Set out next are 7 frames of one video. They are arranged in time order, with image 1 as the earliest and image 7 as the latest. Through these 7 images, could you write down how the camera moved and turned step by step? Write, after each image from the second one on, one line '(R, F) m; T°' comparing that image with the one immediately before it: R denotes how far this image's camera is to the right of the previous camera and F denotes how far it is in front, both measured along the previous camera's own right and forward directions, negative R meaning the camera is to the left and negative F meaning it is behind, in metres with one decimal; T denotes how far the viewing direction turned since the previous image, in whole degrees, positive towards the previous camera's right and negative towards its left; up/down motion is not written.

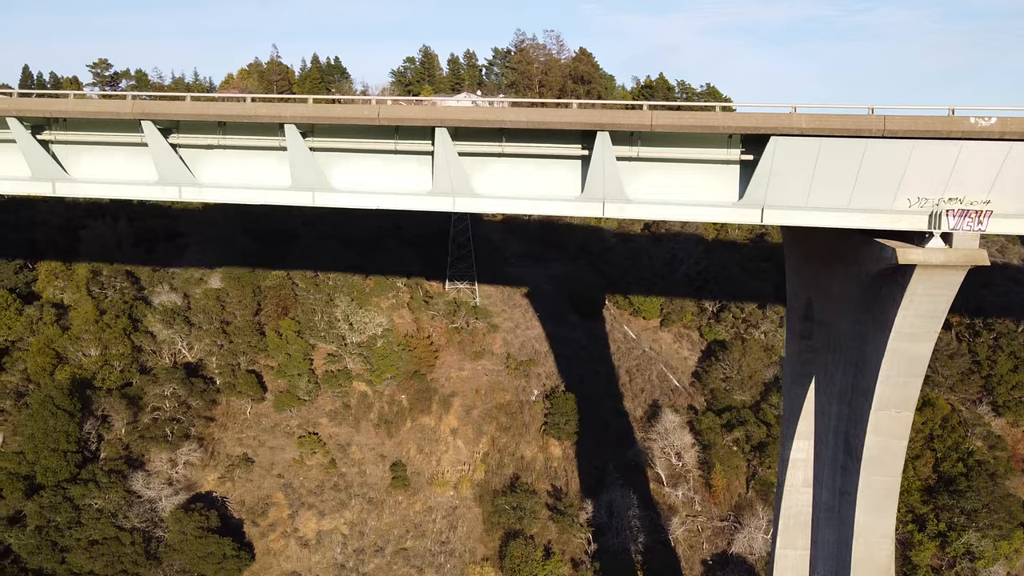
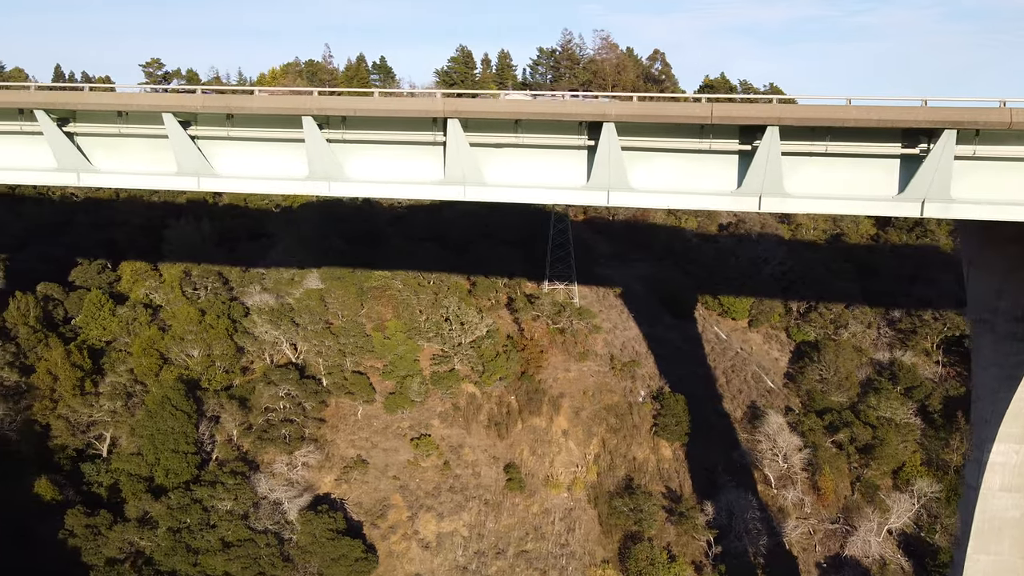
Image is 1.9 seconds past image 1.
(-2.7, +0.1) m; 0°
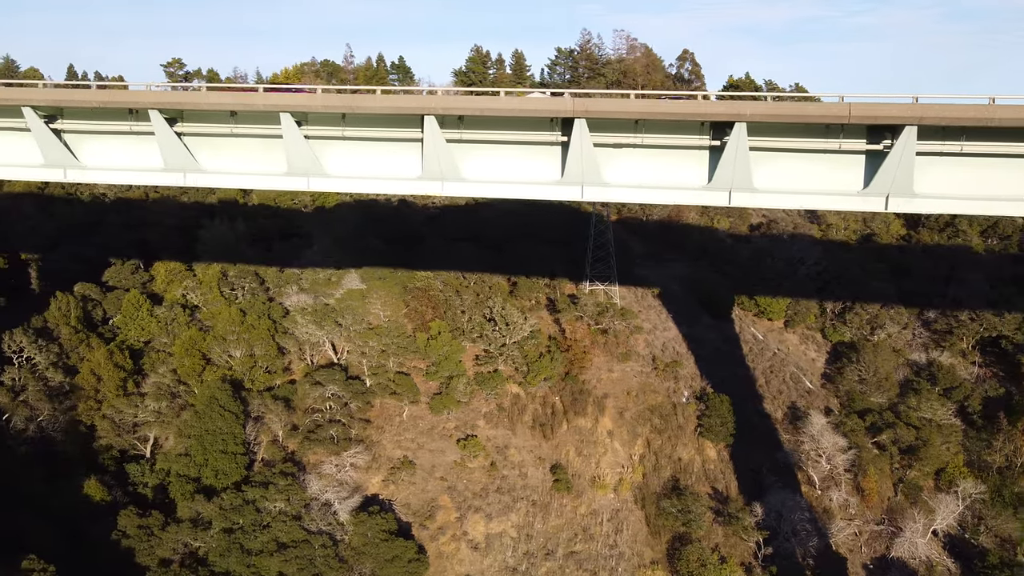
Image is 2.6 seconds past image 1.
(-1.1, +0.1) m; 0°
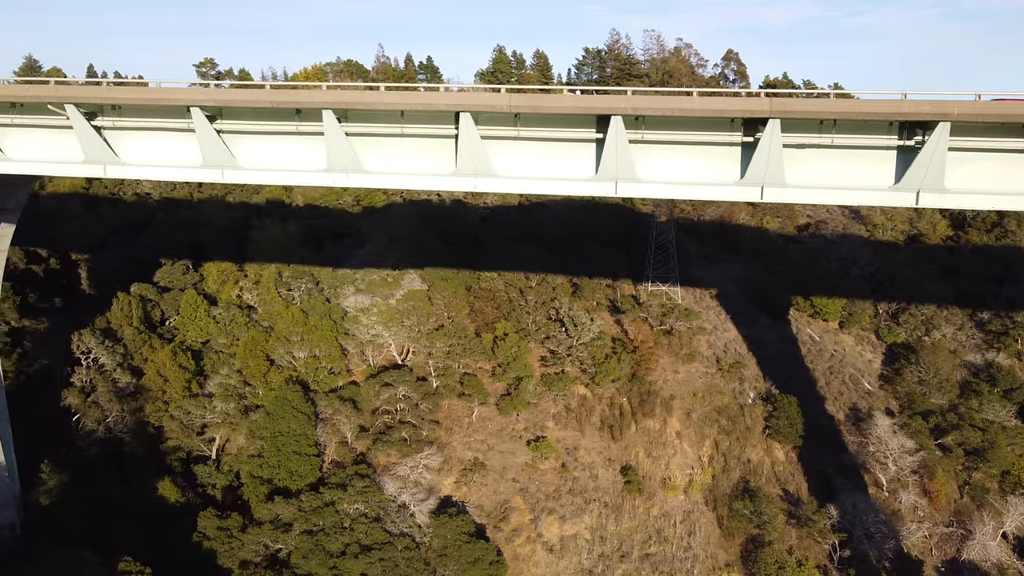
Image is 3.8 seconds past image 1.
(-1.6, +0.1) m; 0°
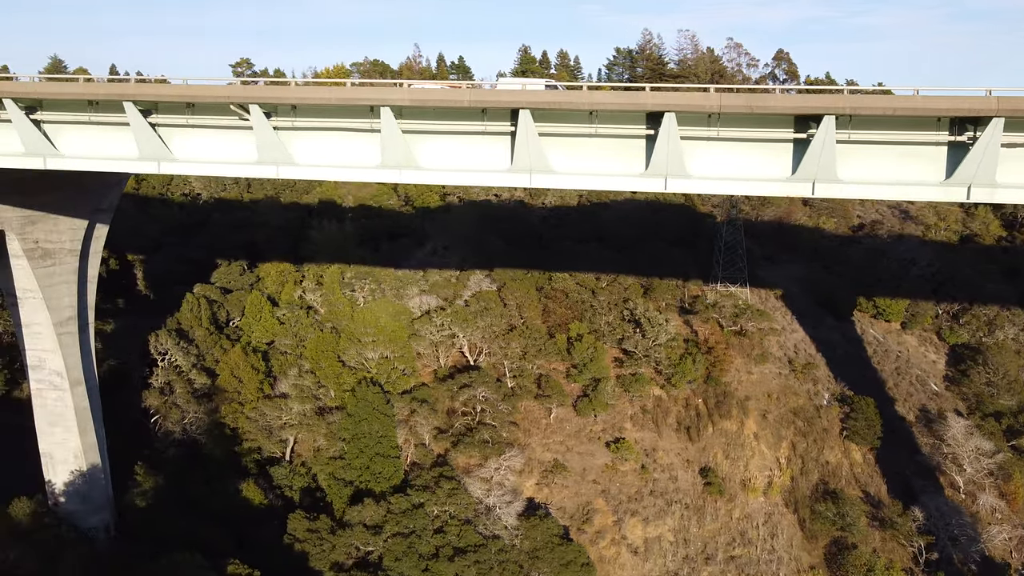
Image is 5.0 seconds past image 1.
(-1.8, +0.1) m; 0°
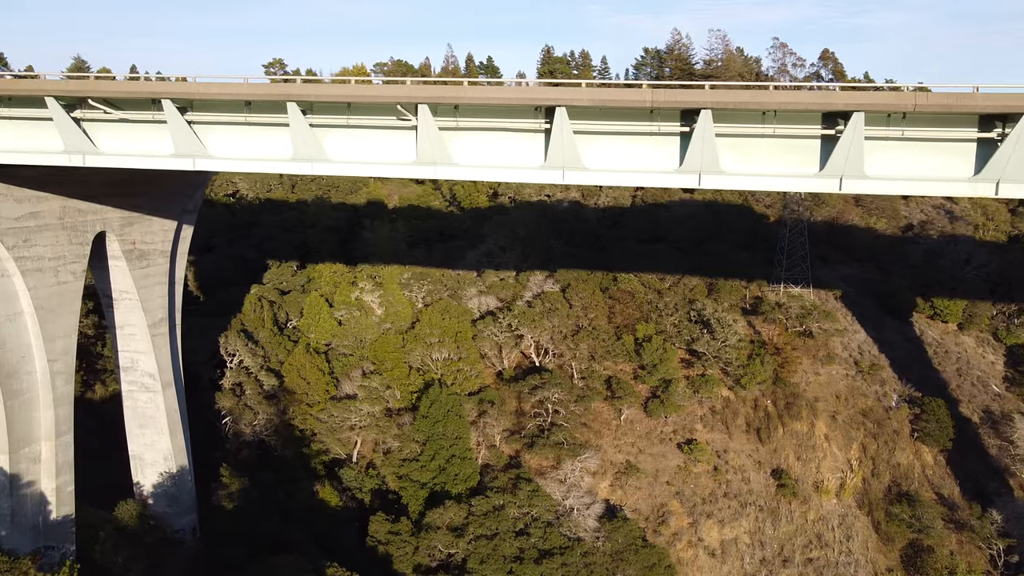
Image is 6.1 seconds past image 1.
(-1.6, +0.1) m; 0°
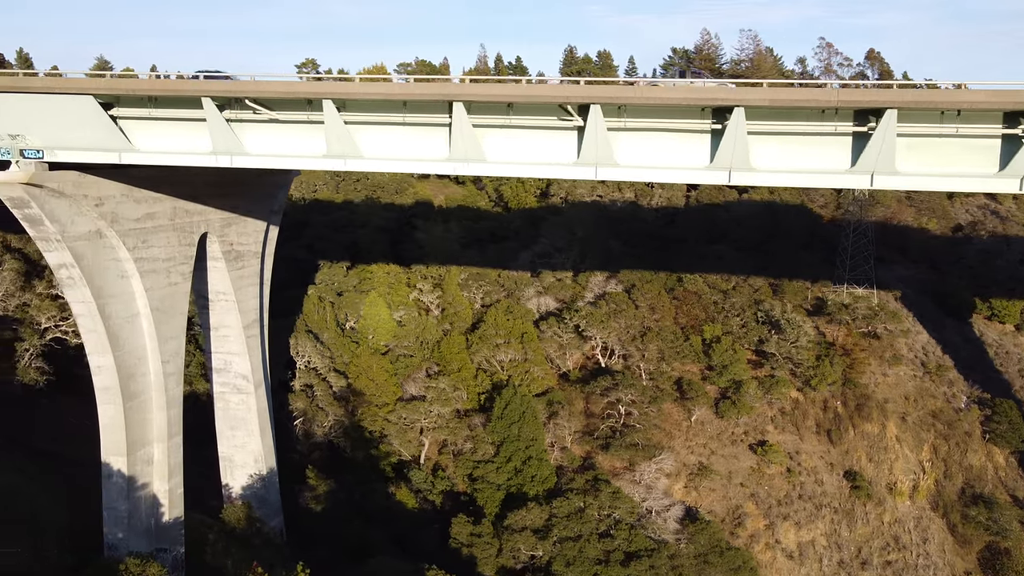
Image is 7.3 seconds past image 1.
(-1.6, +0.1) m; 0°
